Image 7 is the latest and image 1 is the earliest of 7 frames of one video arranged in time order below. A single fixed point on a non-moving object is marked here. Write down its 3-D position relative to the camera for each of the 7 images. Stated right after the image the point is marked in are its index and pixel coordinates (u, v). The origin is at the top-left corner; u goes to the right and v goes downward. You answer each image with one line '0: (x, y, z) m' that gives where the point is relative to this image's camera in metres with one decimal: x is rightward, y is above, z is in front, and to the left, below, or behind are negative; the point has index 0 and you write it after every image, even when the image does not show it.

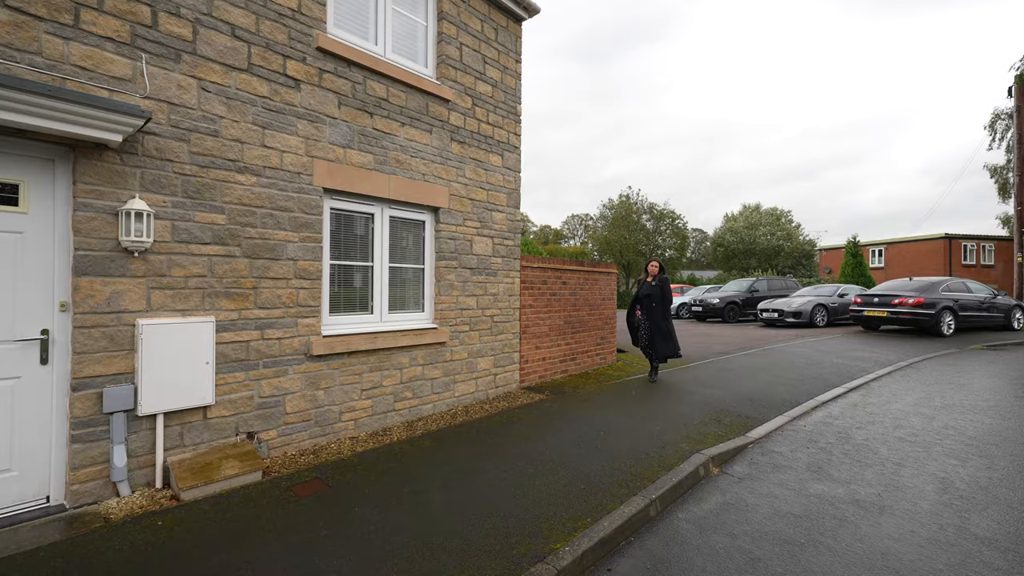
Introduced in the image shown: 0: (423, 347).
0: (-1.1, -0.7, +5.4) m
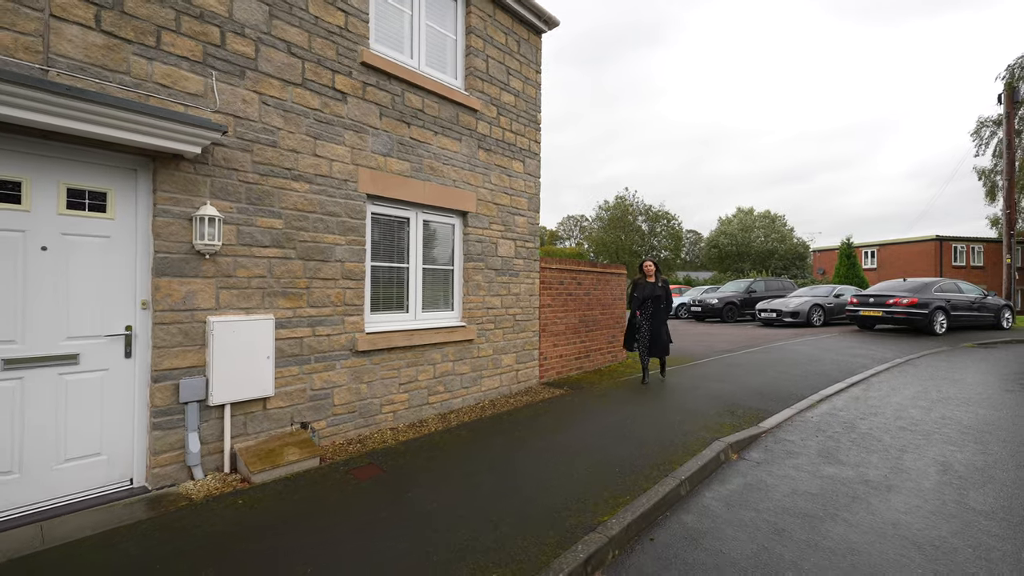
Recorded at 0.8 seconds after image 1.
0: (-0.7, -0.7, +5.7) m
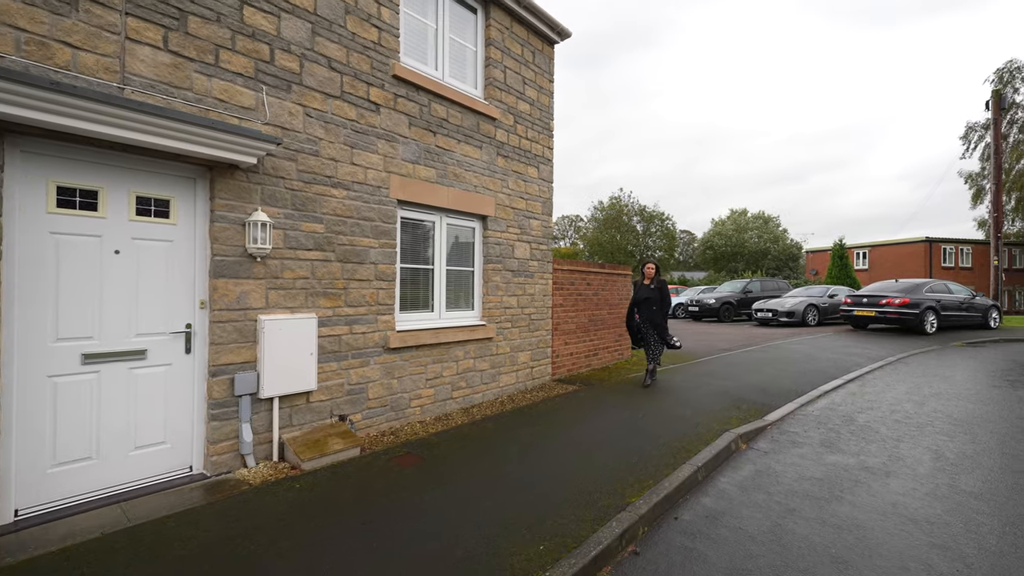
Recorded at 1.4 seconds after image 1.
0: (-0.5, -0.7, +6.0) m
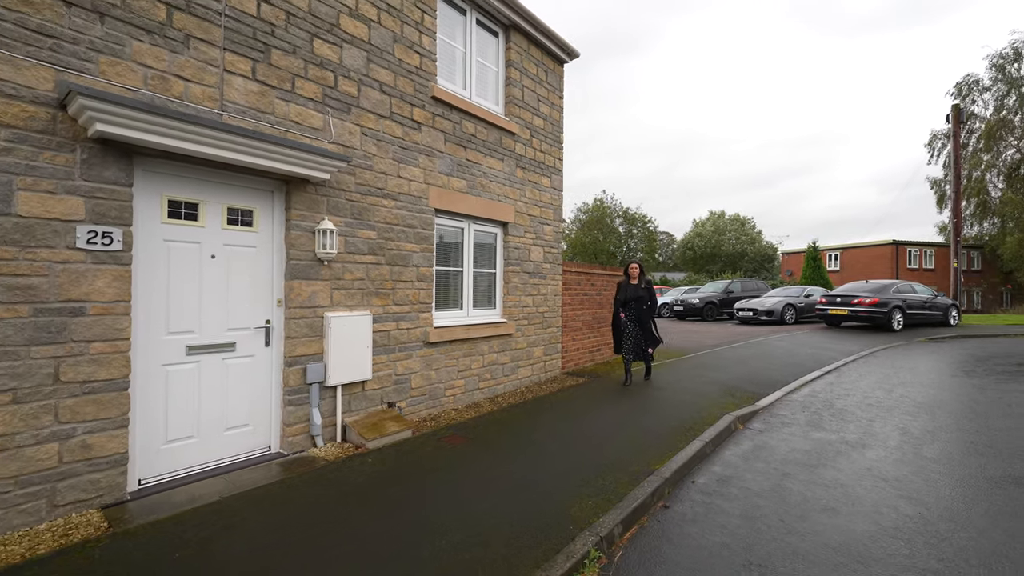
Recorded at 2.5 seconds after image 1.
0: (-0.2, -0.7, +6.6) m
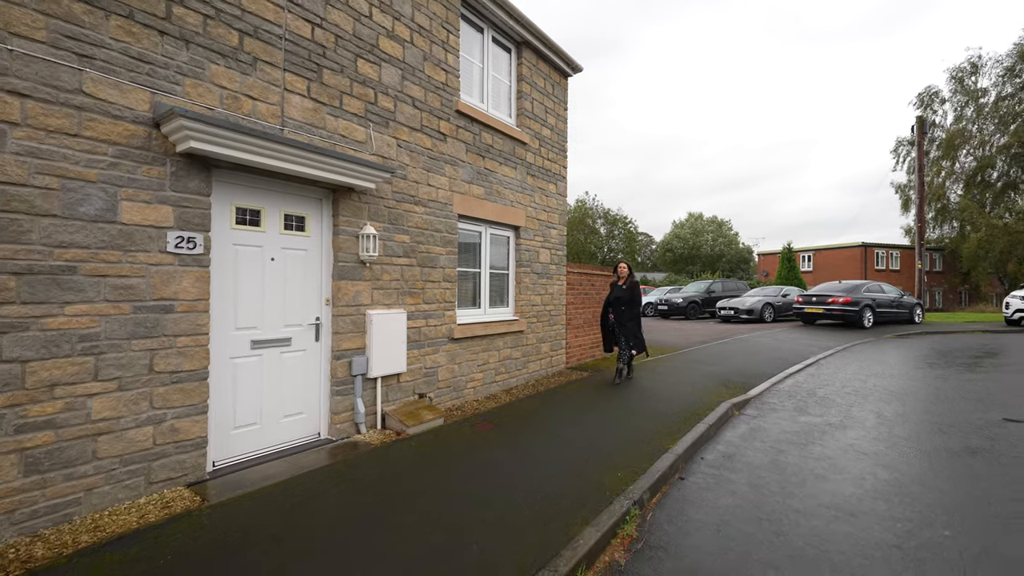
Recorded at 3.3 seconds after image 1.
0: (0.0, -0.7, +7.0) m
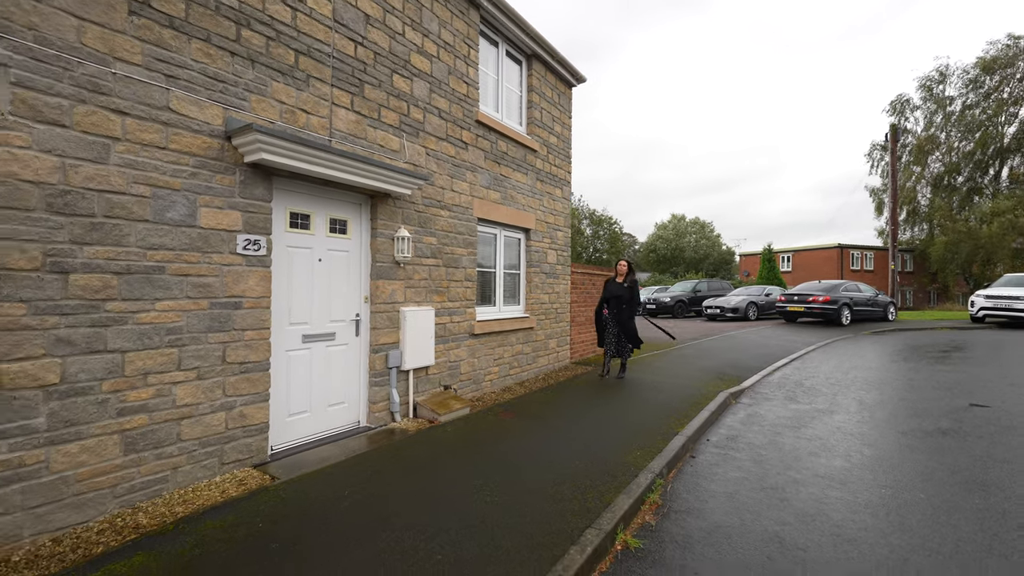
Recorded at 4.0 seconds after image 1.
0: (+0.2, -0.7, +7.5) m
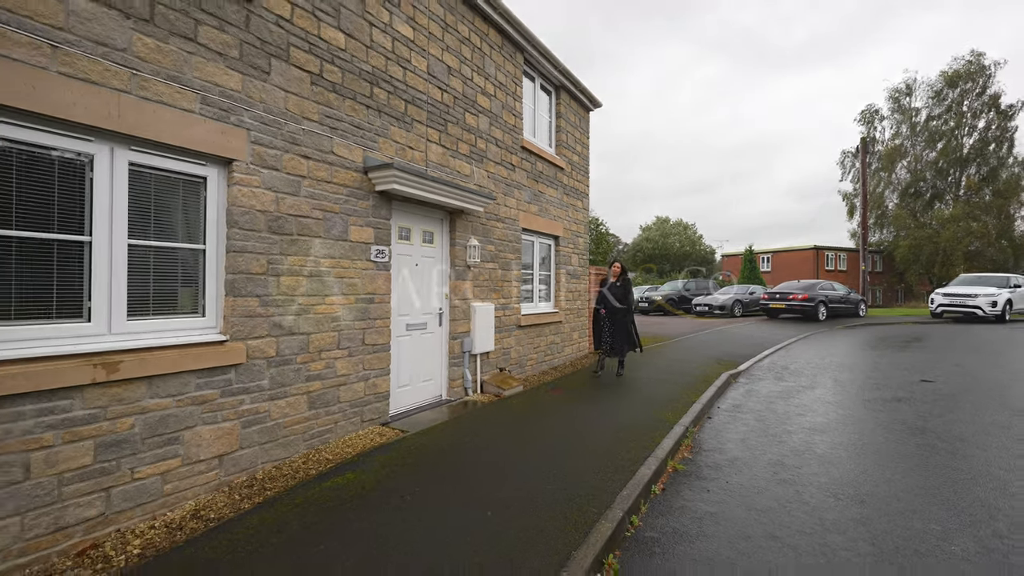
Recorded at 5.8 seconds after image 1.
0: (+0.8, -0.7, +8.7) m
